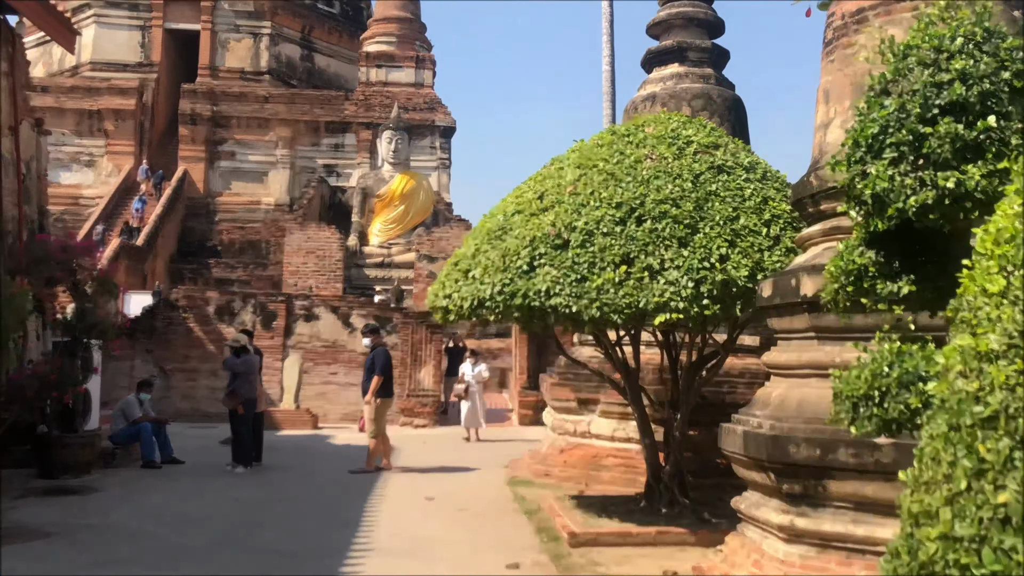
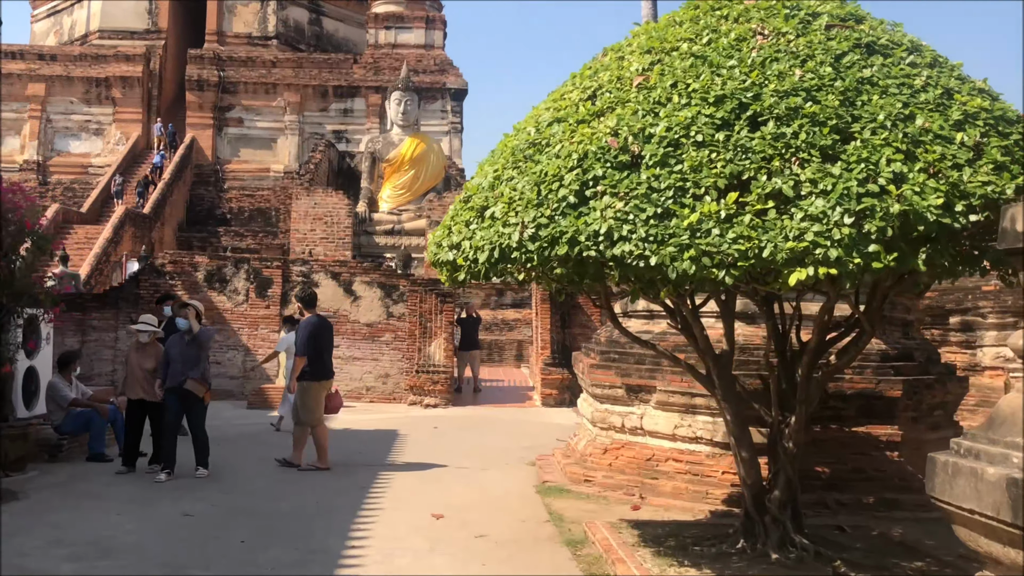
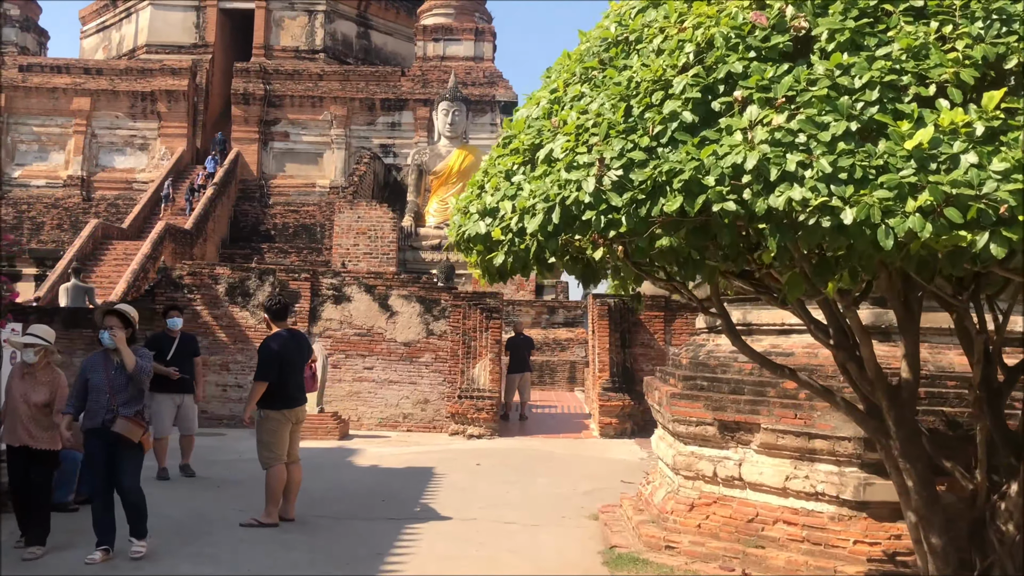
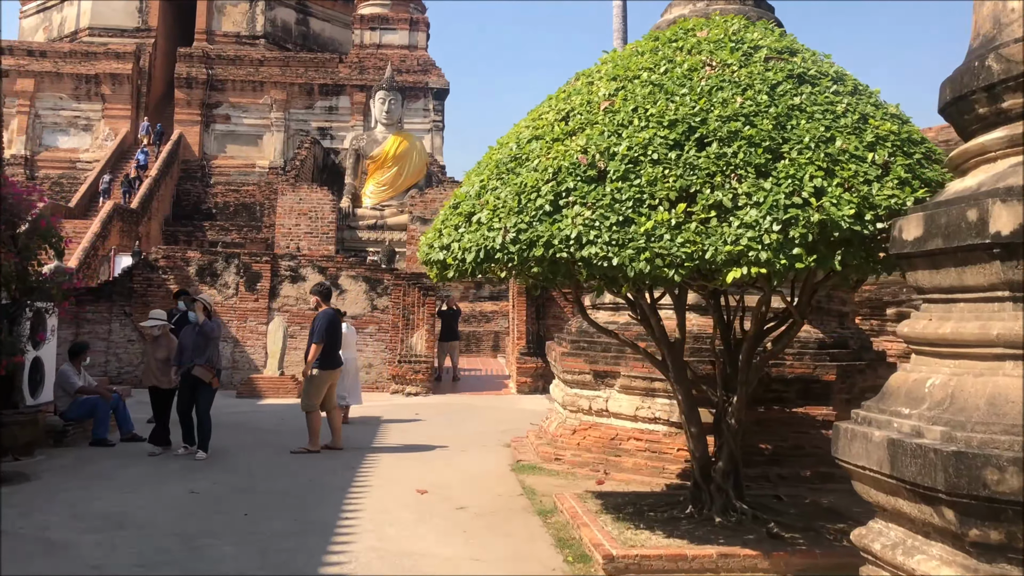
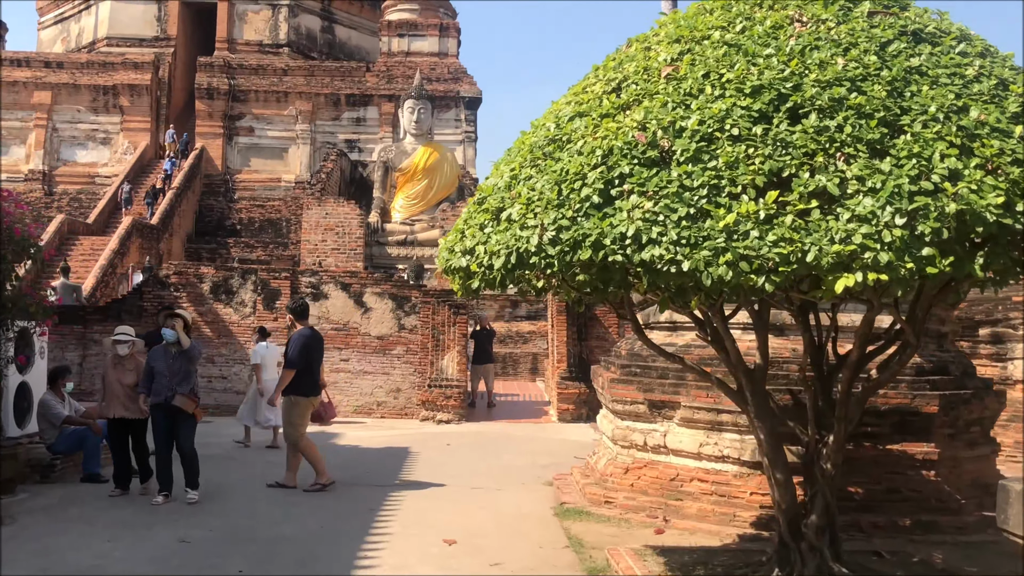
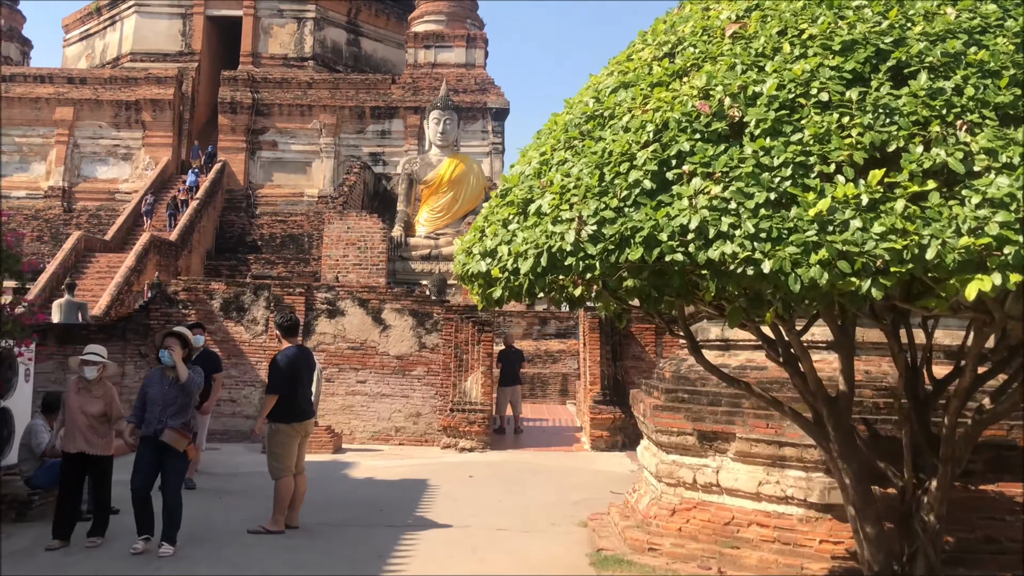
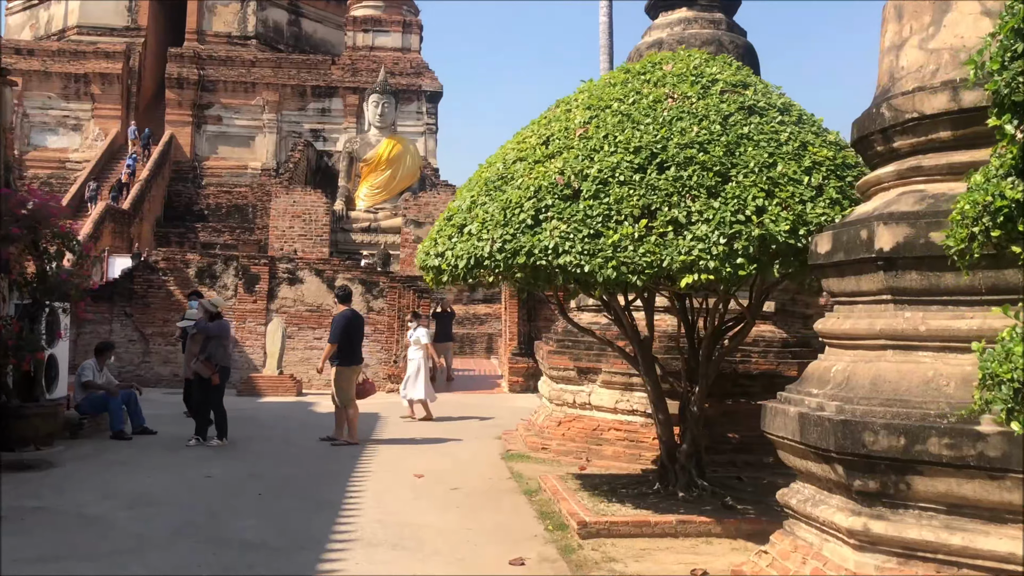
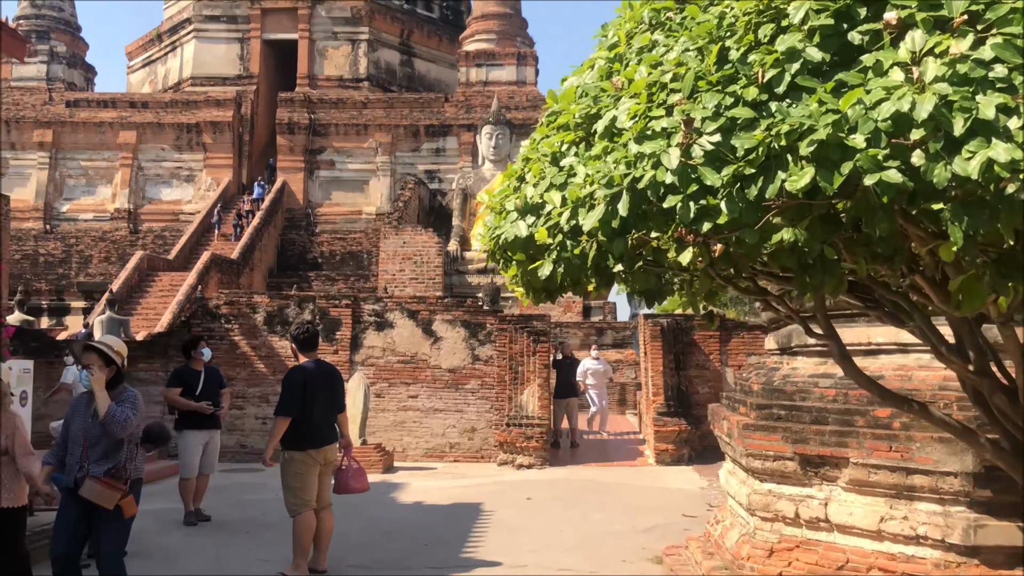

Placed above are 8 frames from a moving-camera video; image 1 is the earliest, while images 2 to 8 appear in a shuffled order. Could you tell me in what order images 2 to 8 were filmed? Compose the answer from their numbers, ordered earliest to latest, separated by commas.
7, 4, 2, 5, 6, 3, 8
